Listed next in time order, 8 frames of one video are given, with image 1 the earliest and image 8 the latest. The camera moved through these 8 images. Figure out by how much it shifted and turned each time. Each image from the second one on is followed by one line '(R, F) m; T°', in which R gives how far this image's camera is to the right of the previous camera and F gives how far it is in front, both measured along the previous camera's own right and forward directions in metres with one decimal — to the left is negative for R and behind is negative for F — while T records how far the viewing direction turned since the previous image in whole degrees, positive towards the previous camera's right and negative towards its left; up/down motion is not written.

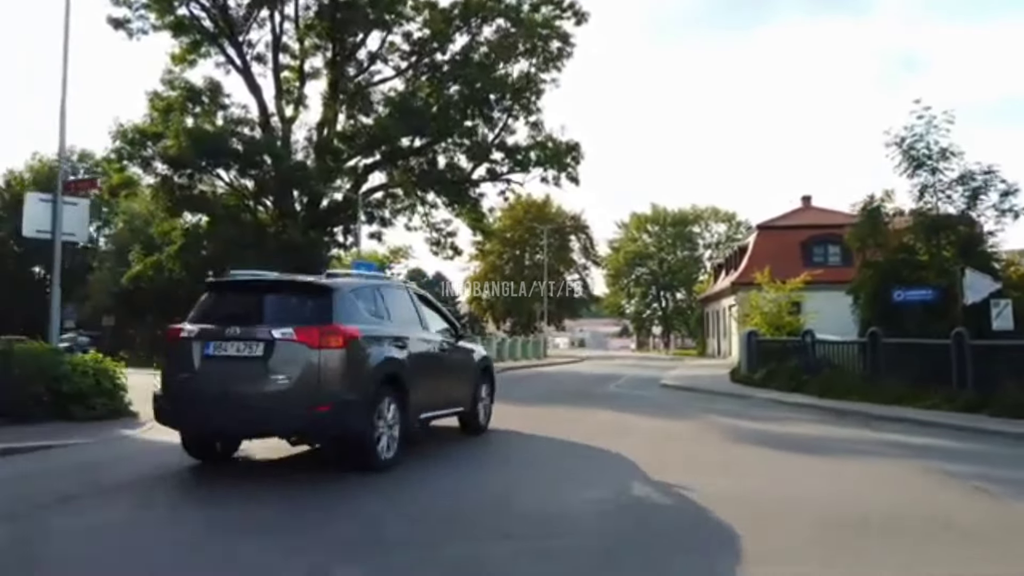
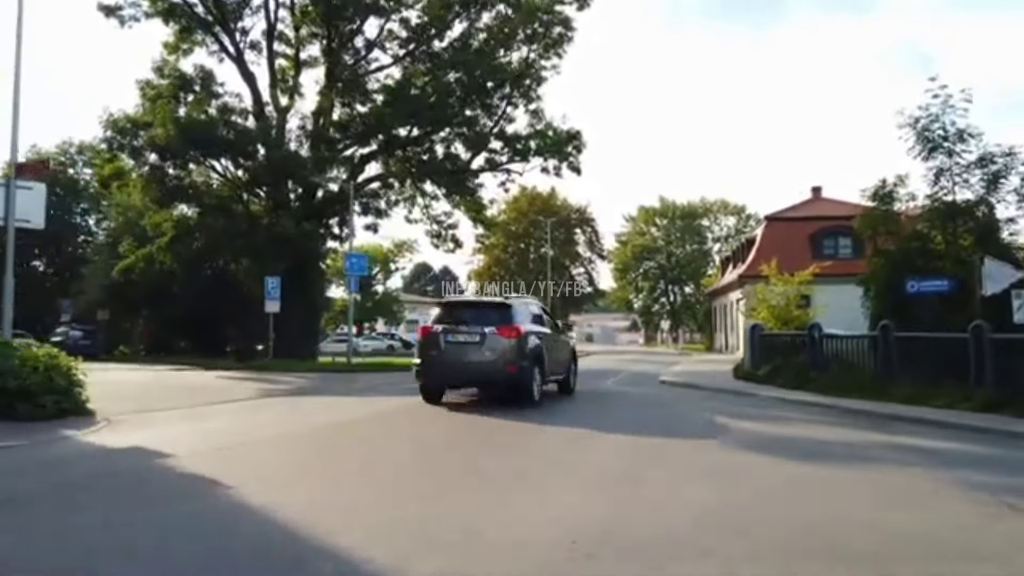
(+0.4, +1.3) m; -1°
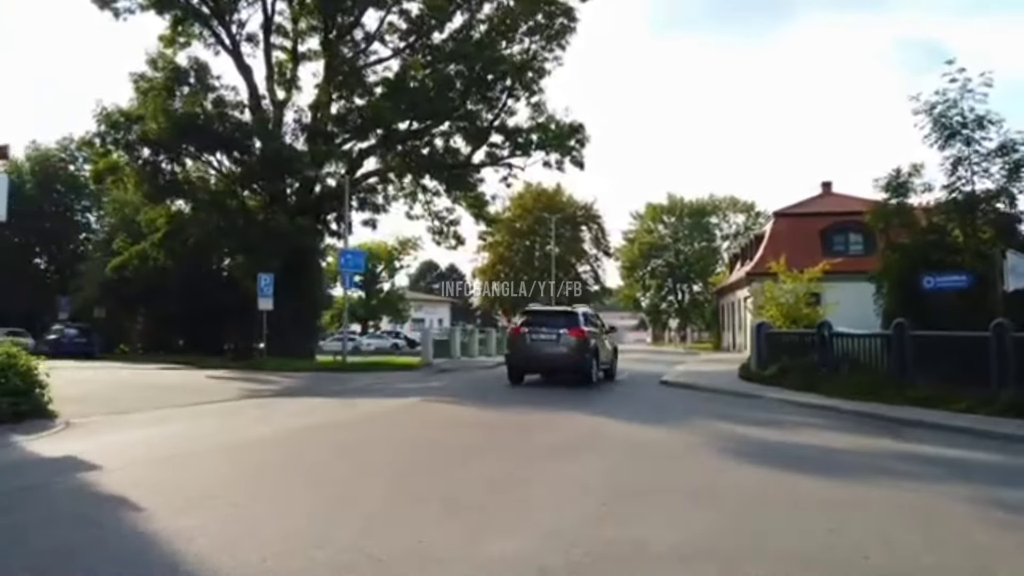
(+0.3, +1.1) m; 0°
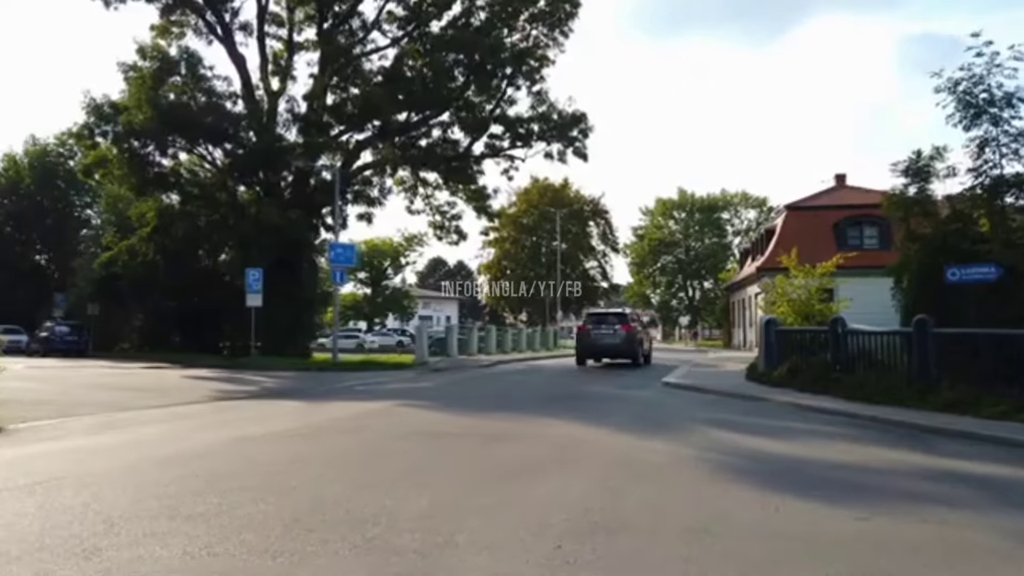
(+0.4, +1.6) m; -1°
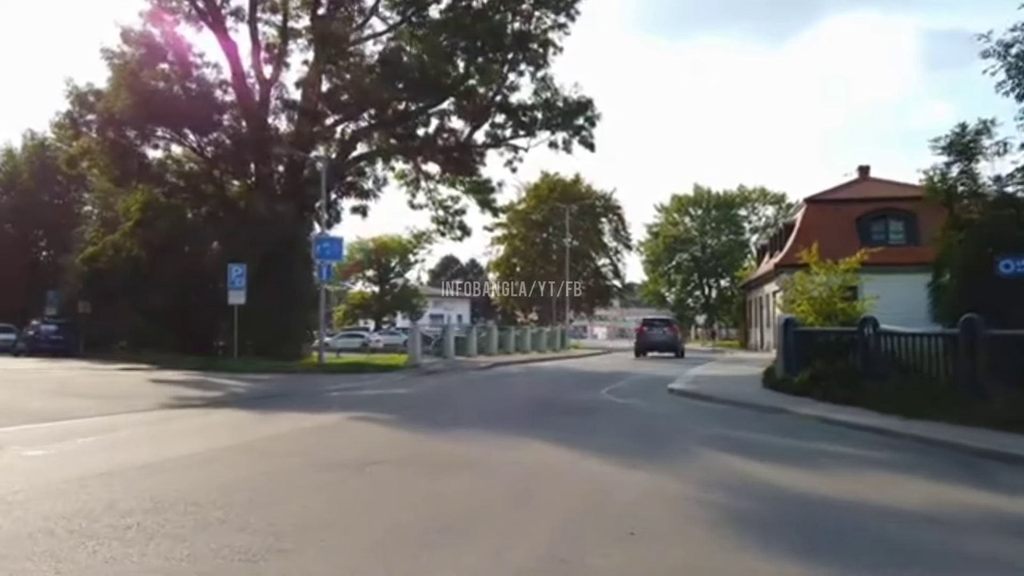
(+0.5, +2.4) m; -1°
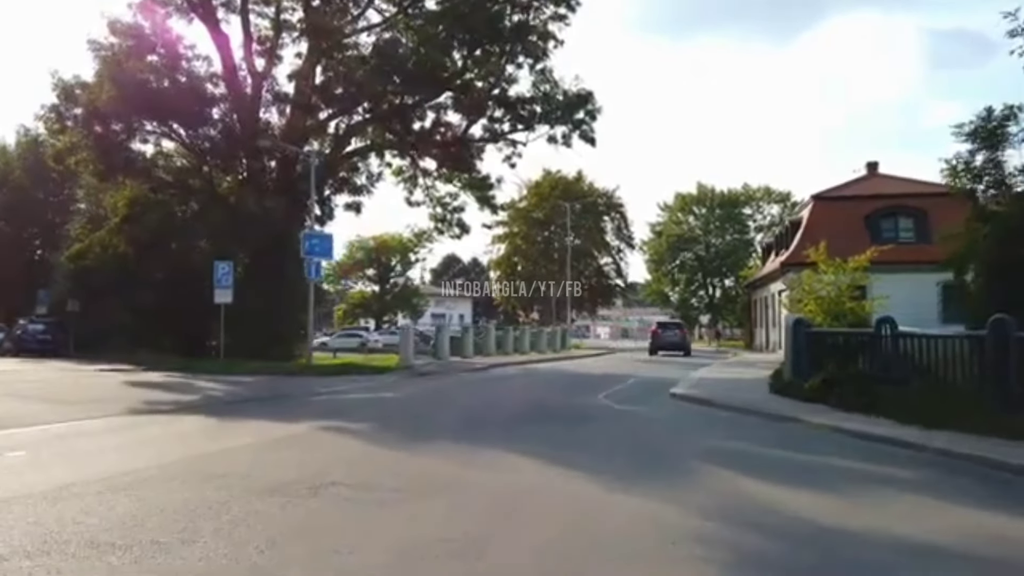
(+0.2, +1.2) m; 0°
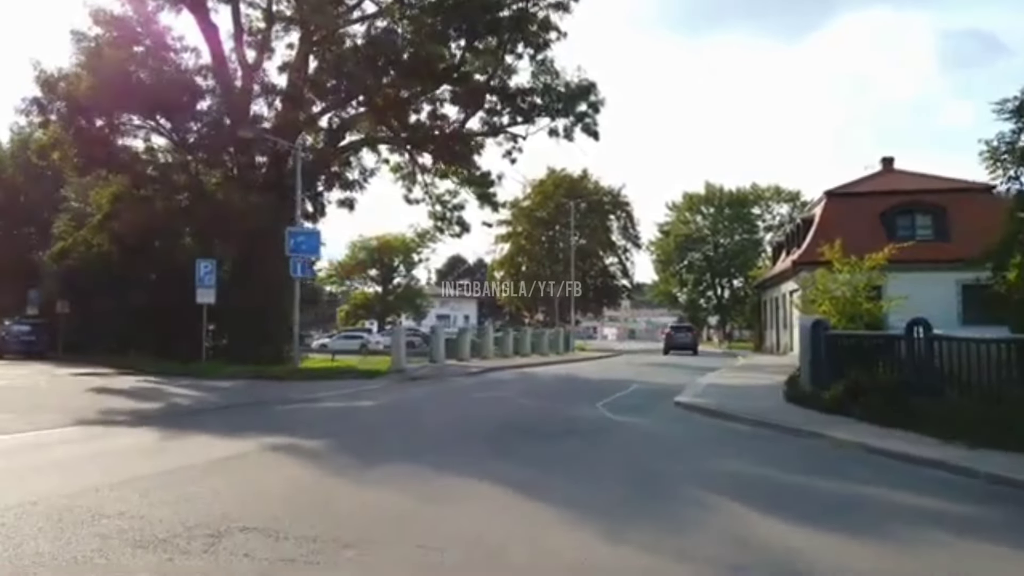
(+0.3, +1.7) m; 0°
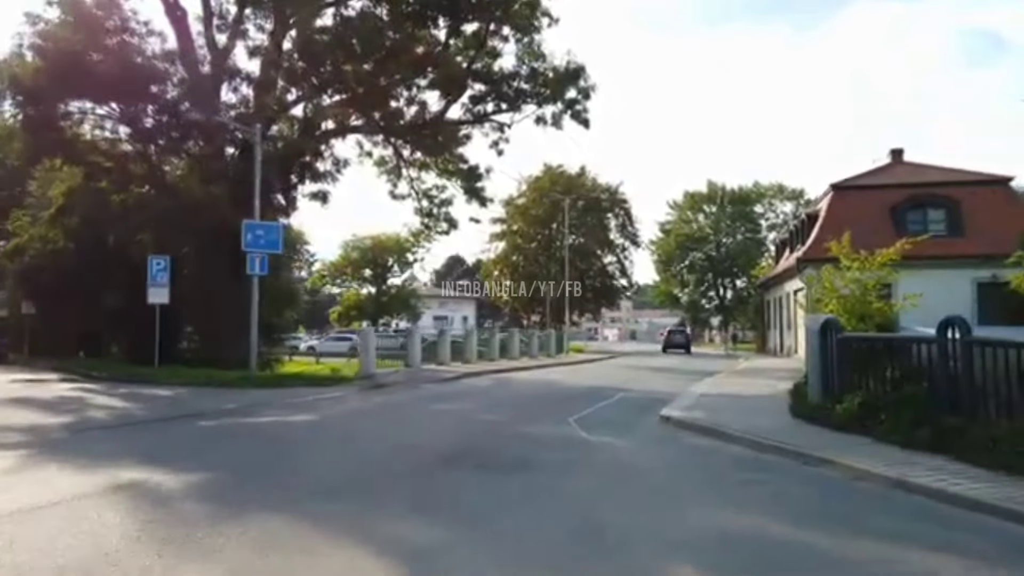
(+0.6, +2.5) m; 0°
